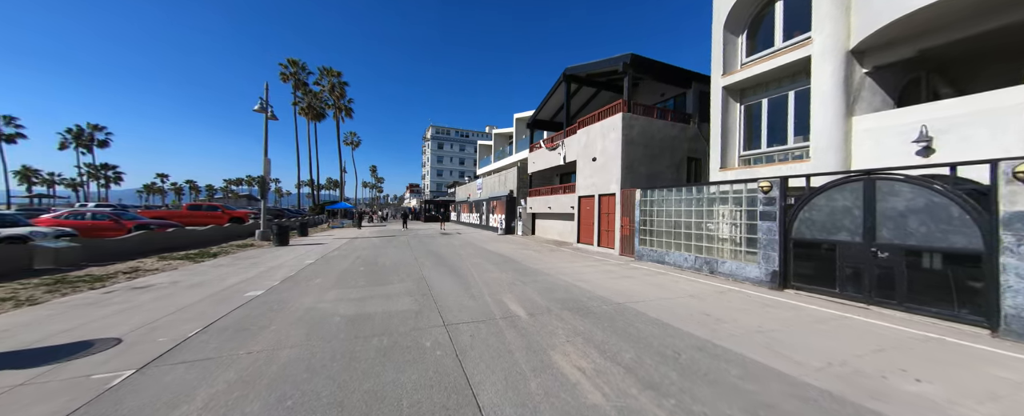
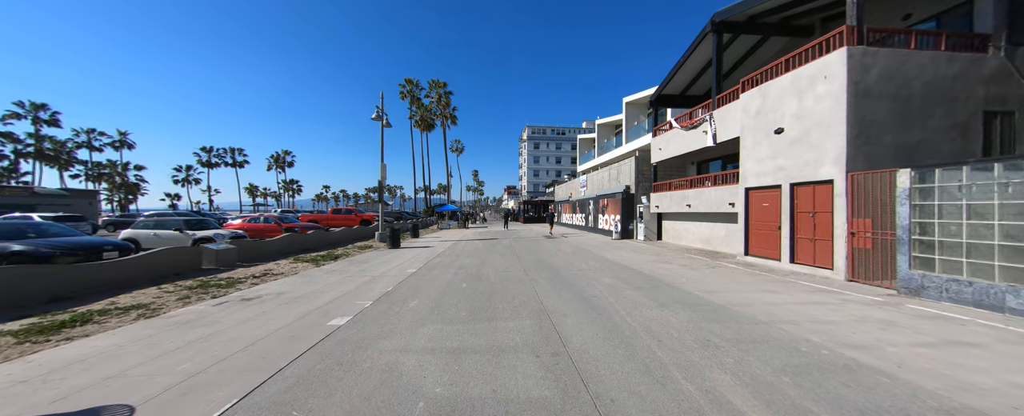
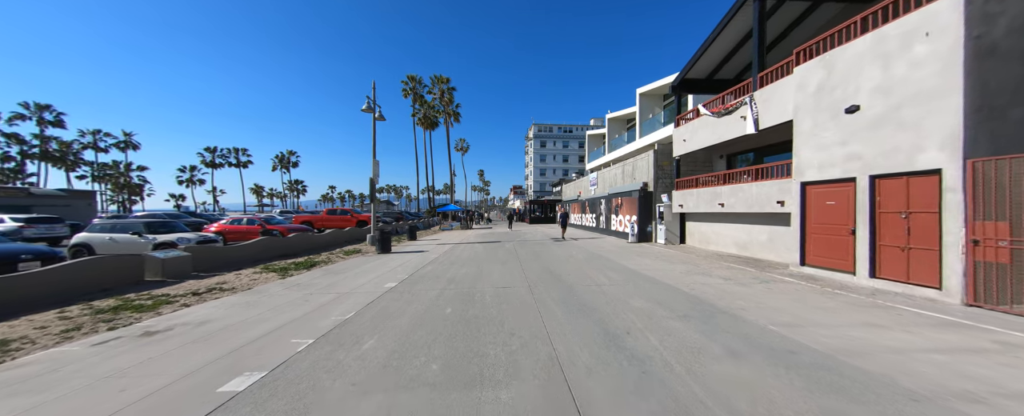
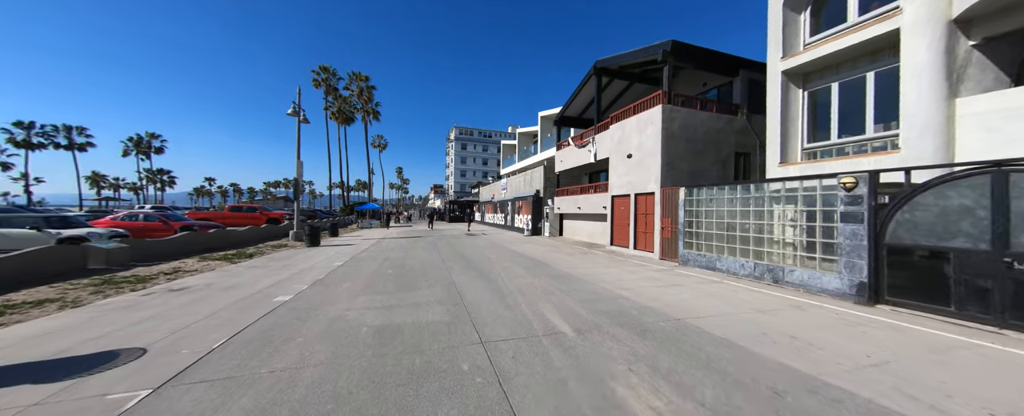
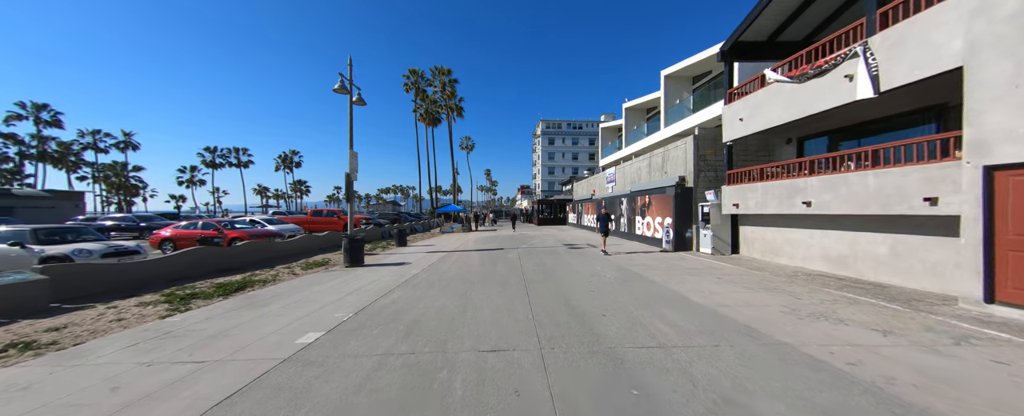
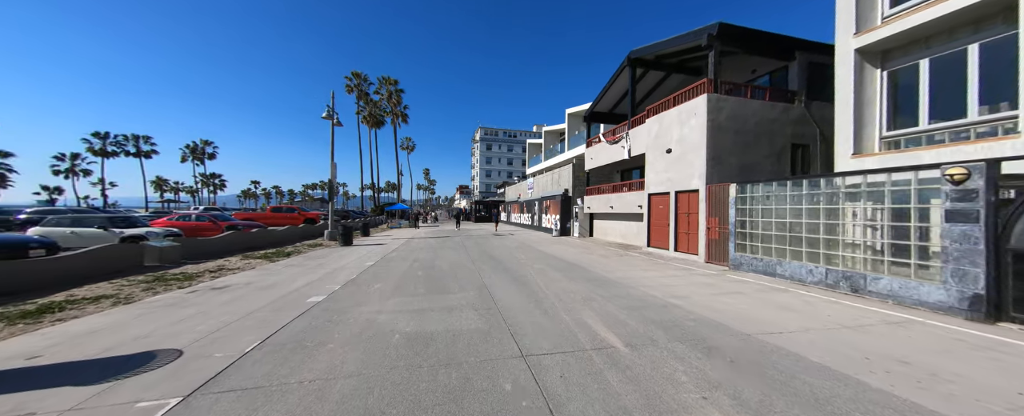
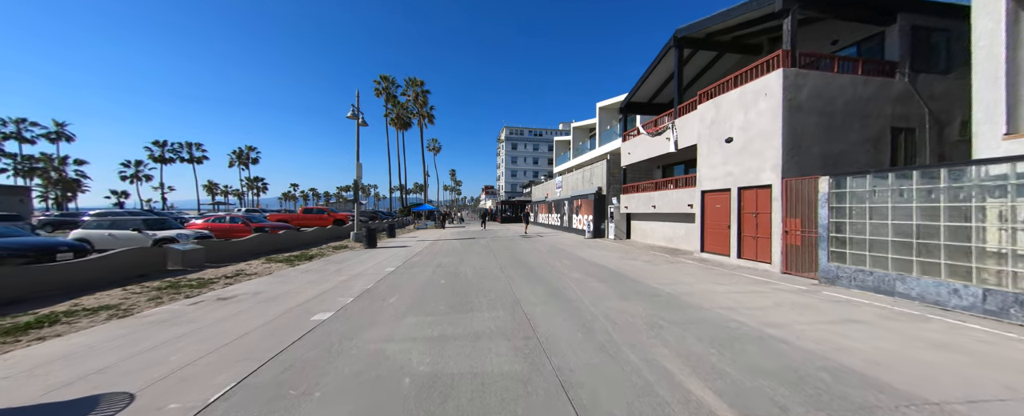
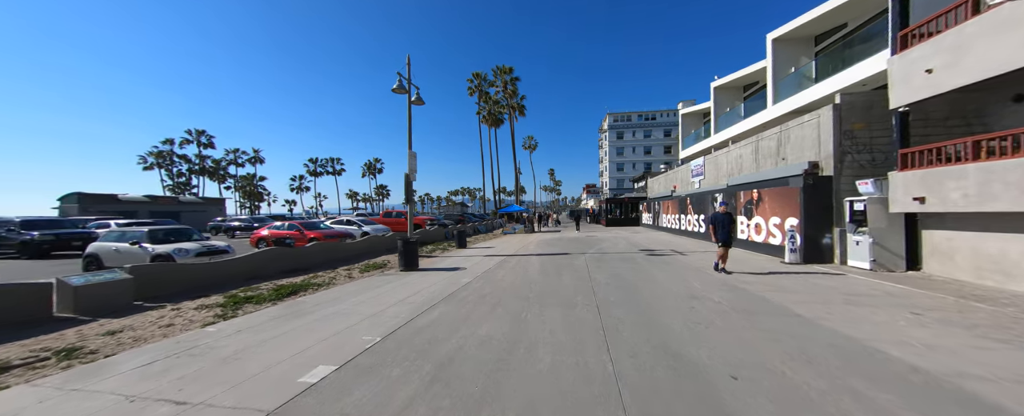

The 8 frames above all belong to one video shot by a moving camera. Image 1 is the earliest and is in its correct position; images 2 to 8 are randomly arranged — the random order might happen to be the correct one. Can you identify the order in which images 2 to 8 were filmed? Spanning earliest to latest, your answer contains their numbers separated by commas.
4, 6, 7, 2, 3, 5, 8
